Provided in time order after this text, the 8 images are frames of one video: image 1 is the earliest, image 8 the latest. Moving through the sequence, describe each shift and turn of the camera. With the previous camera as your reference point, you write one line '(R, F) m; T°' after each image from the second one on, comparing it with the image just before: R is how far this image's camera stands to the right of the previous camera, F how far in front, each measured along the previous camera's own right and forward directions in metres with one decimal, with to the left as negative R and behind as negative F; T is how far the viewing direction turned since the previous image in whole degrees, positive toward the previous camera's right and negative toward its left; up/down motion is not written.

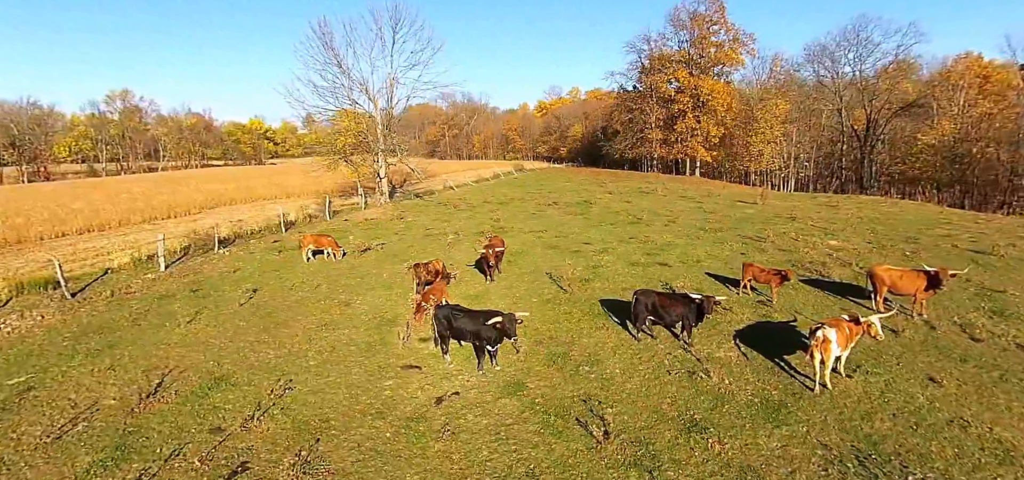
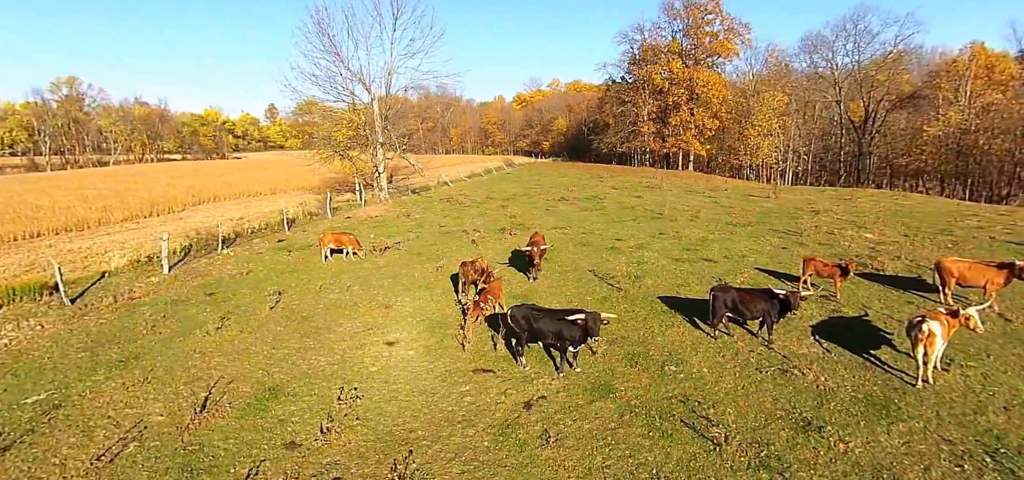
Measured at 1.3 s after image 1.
(-2.1, +0.4) m; +4°
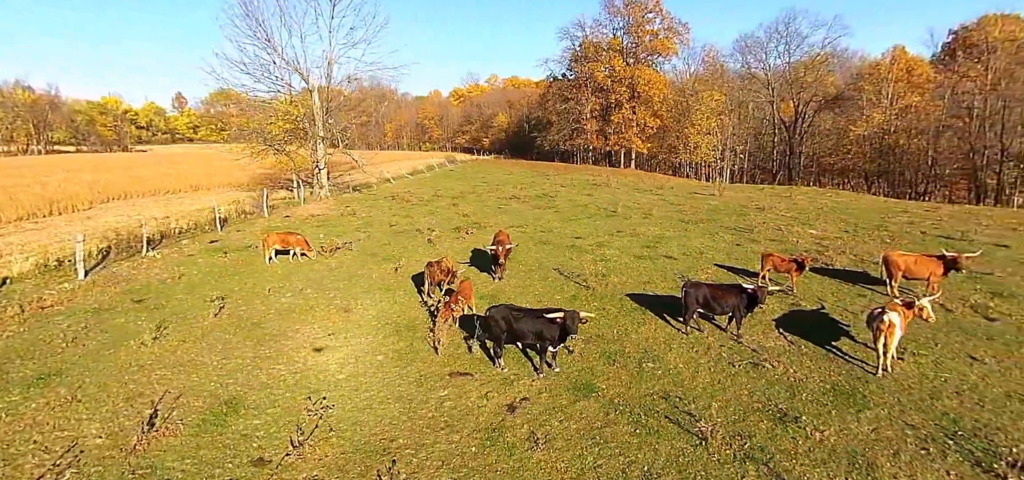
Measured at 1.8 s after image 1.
(-0.7, +0.2) m; +7°
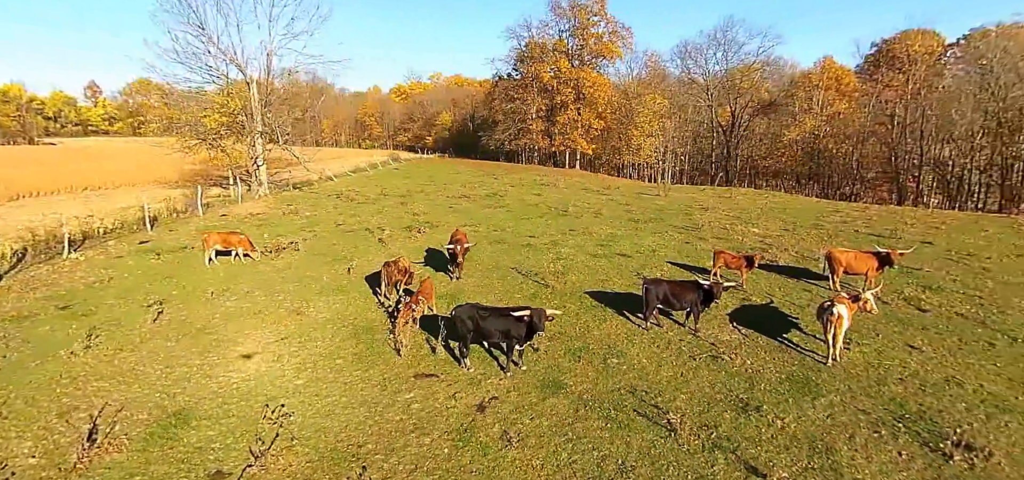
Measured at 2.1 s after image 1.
(-0.4, +0.1) m; +6°
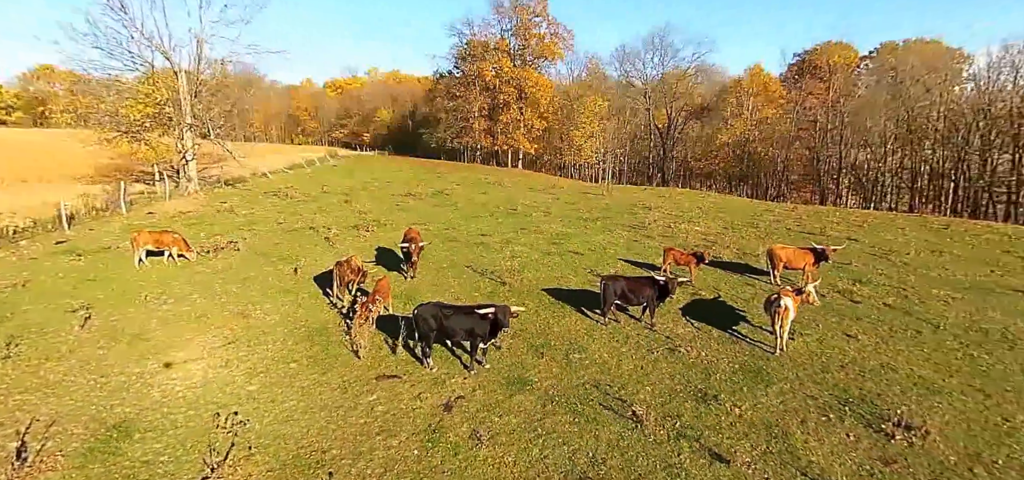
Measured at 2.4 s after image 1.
(-0.4, 0.0) m; +7°
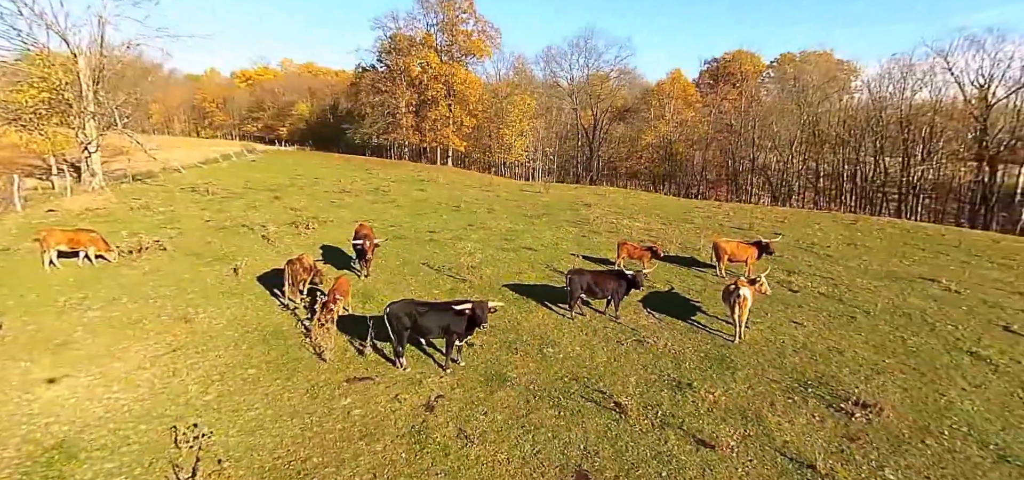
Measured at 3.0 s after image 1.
(-0.9, +0.2) m; +8°
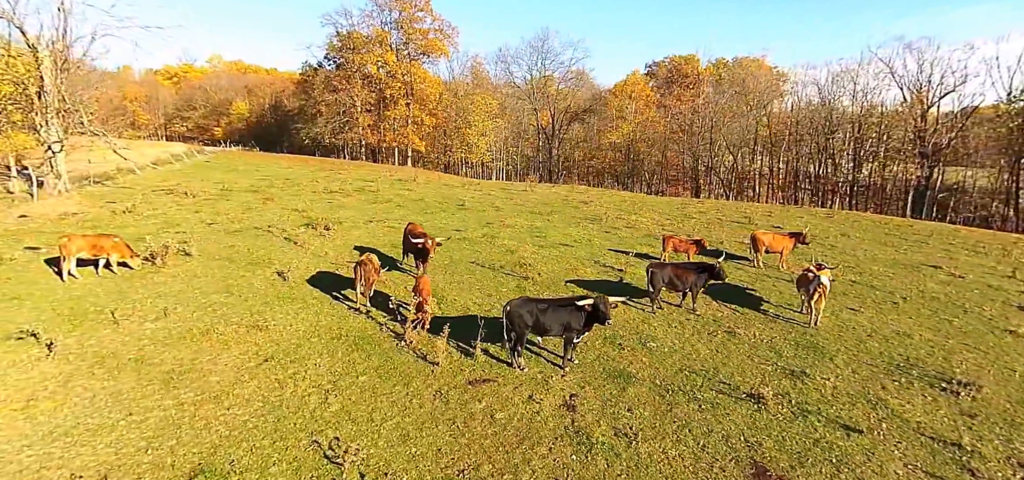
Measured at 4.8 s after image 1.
(-3.0, +0.4) m; +6°
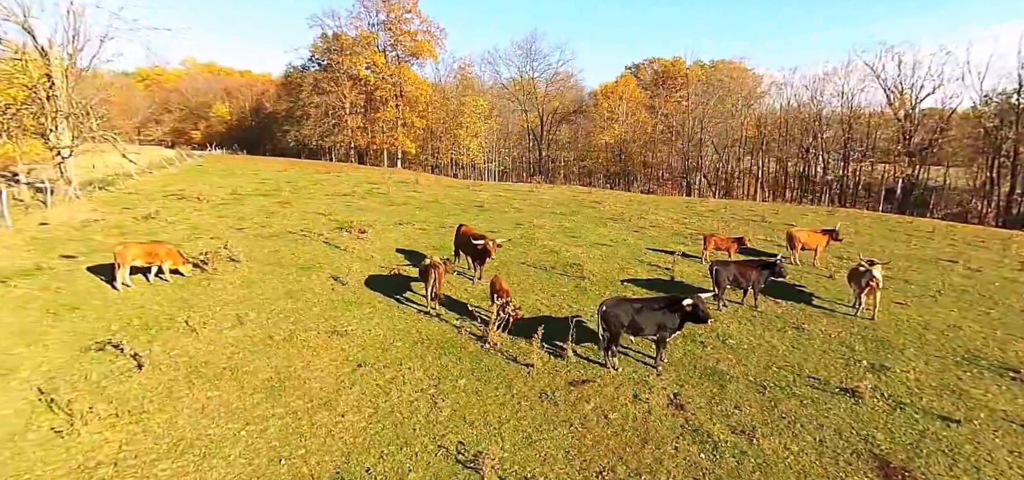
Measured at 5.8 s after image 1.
(-2.0, 0.0) m; +2°
